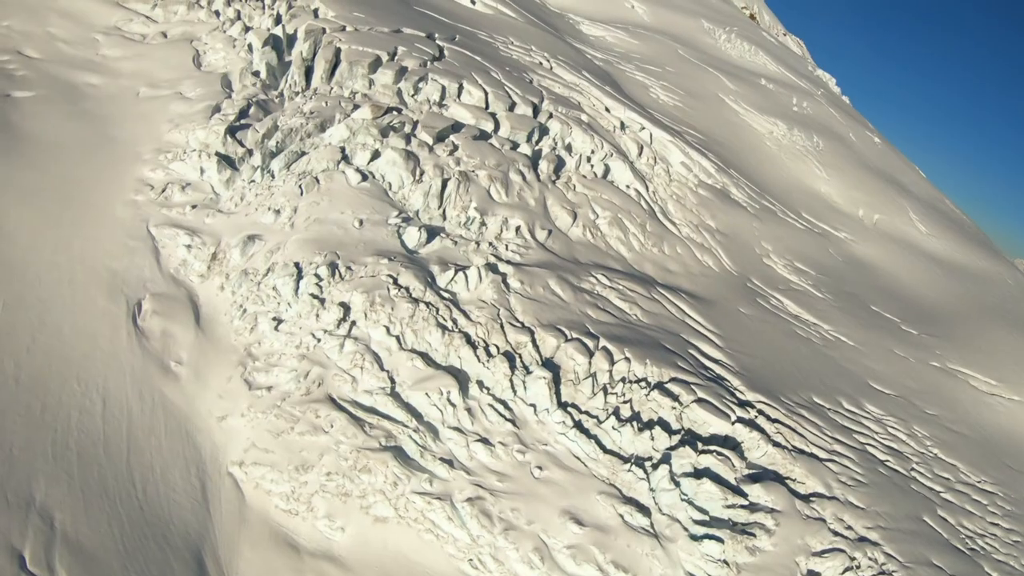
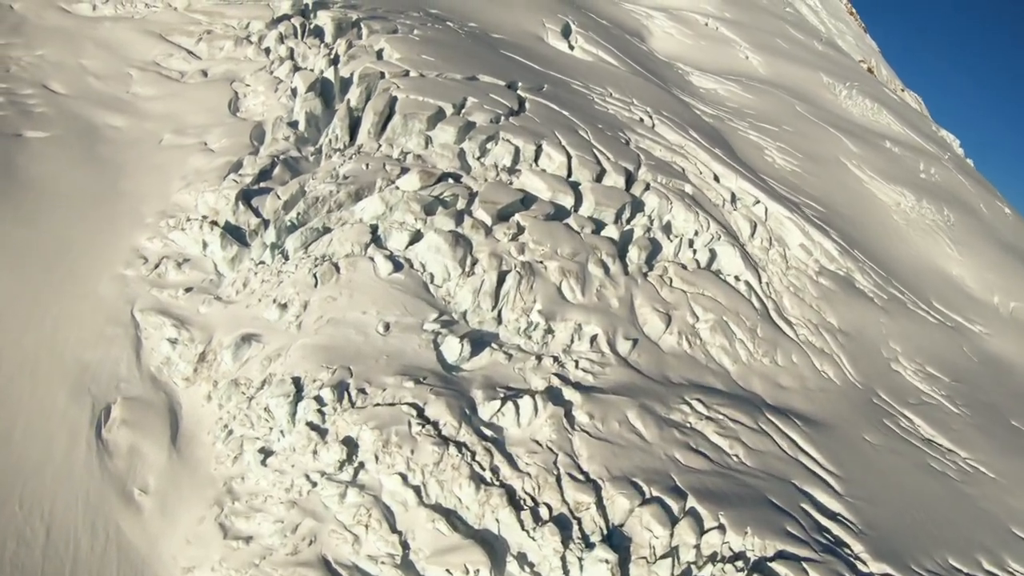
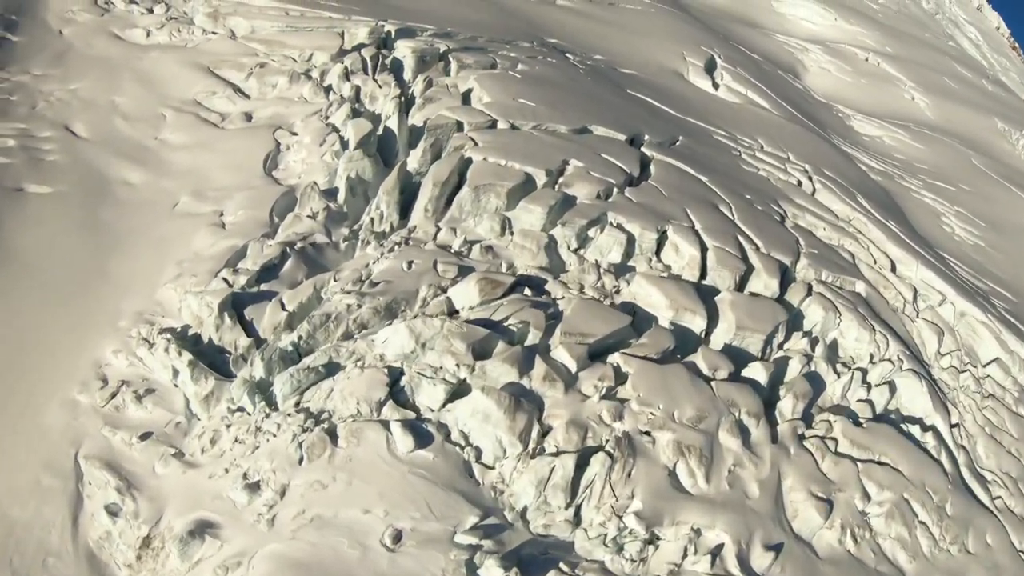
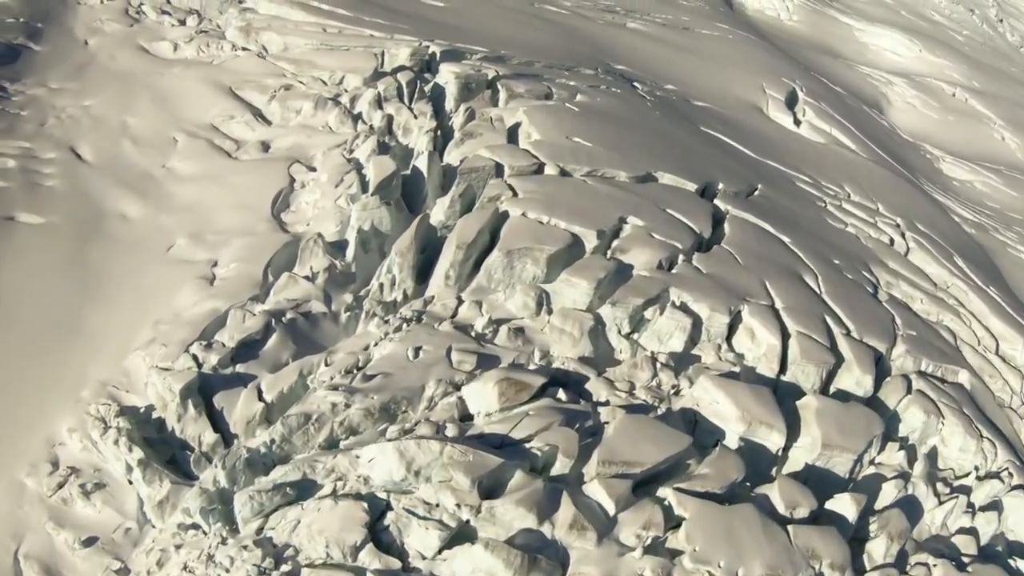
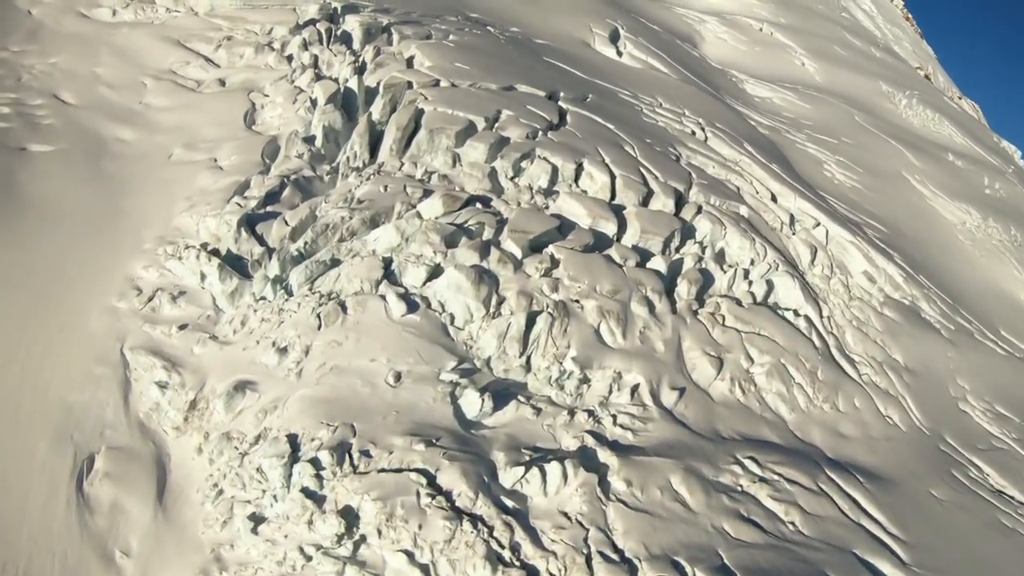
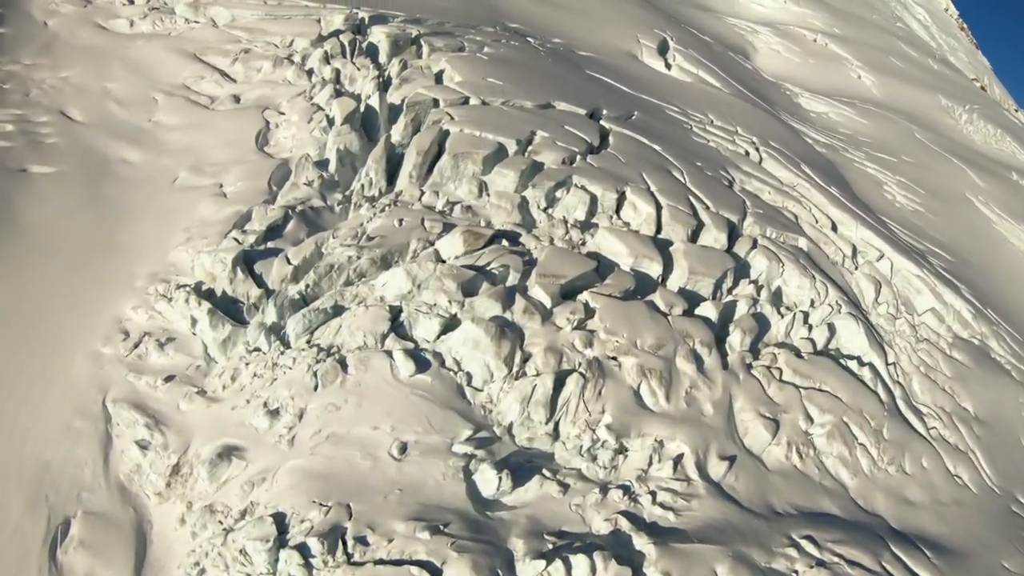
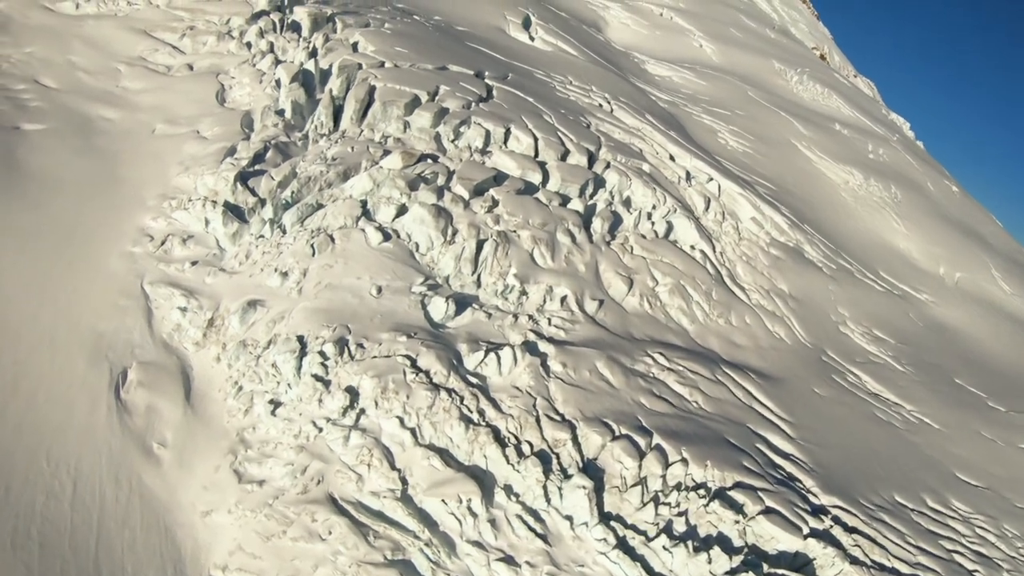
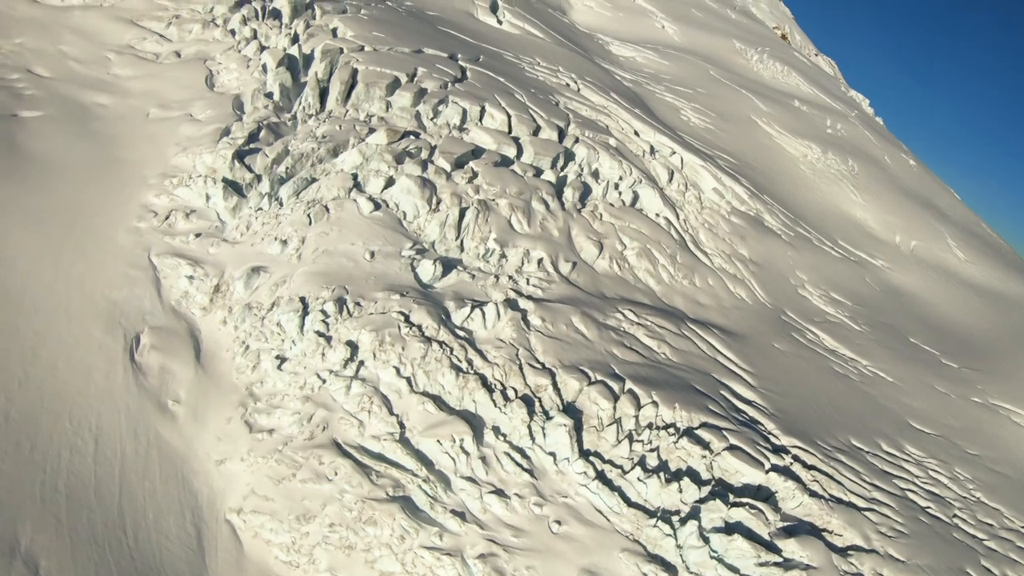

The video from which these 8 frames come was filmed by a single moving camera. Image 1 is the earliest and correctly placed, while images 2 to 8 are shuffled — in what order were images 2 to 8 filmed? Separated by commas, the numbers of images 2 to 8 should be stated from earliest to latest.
8, 7, 2, 5, 6, 3, 4
